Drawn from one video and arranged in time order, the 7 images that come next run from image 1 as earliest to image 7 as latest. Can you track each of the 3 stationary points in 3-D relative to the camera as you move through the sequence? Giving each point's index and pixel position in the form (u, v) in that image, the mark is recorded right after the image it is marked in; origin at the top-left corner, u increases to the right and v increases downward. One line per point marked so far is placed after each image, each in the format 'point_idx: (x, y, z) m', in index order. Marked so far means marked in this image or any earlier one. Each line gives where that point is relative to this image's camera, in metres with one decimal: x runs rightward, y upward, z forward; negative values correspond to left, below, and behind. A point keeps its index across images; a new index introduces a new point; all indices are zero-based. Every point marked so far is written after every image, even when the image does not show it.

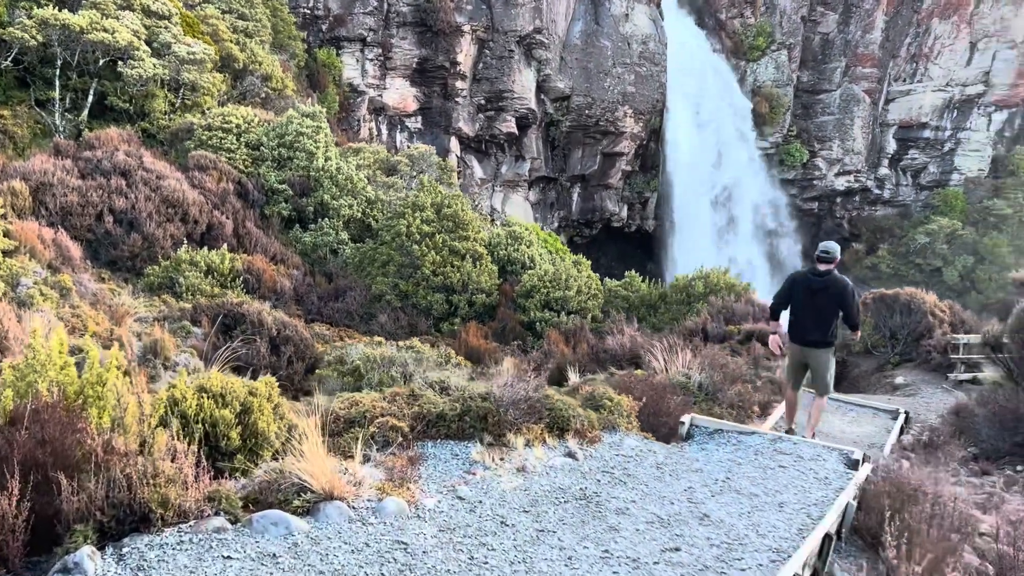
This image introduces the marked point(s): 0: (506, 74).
0: (-0.1, +4.6, +18.5) m
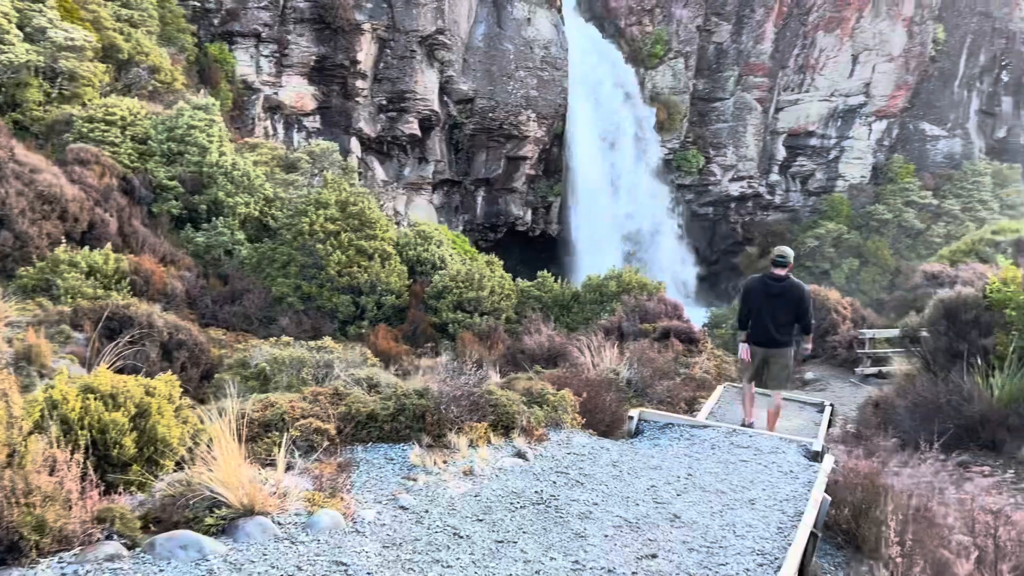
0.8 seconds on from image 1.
0: (-2.2, +4.6, +18.1) m
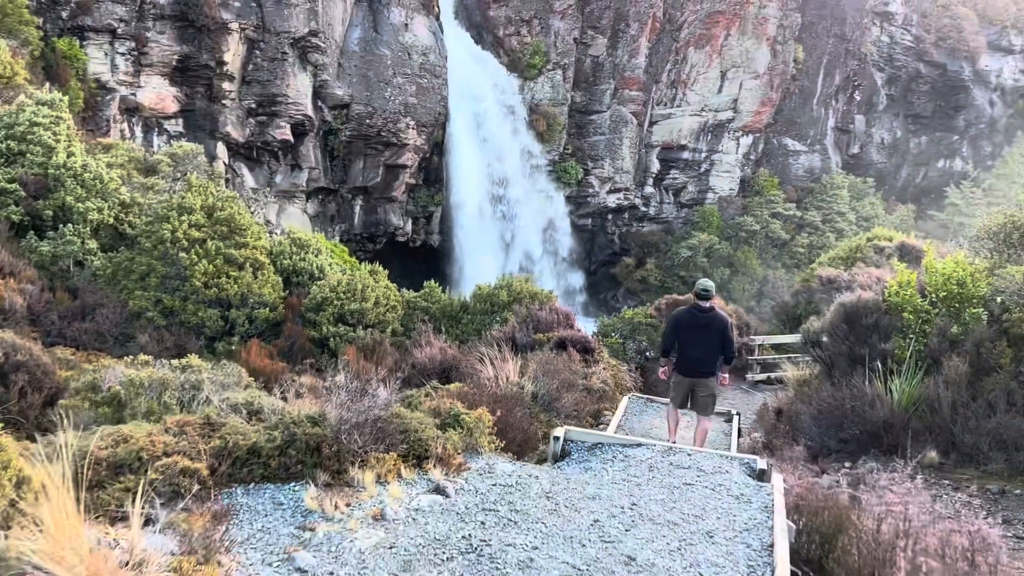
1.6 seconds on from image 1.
0: (-4.7, +4.3, +17.2) m
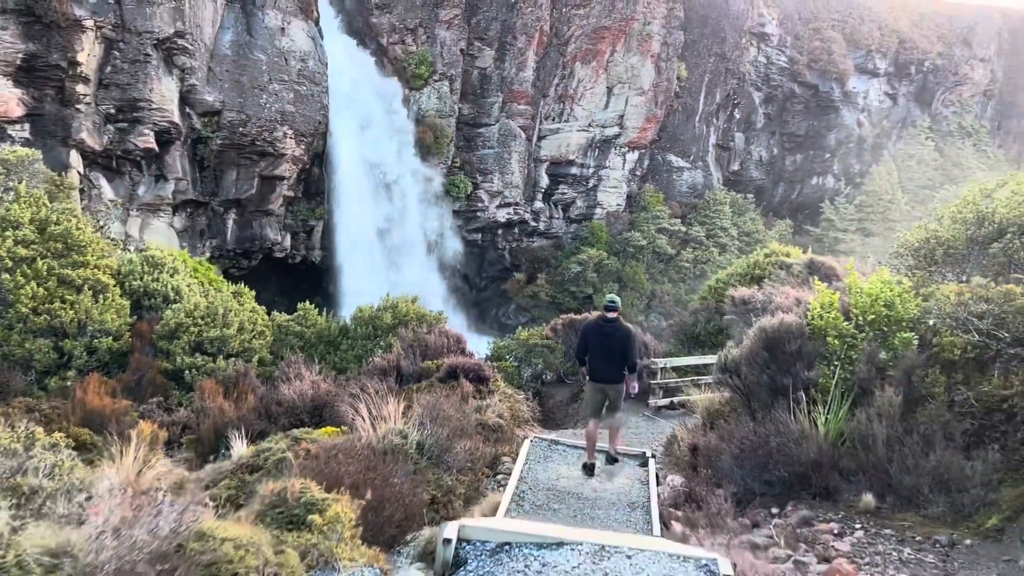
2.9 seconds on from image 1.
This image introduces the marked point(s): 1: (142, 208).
0: (-6.9, +3.9, +15.7) m
1: (-7.3, +1.6, +16.6) m
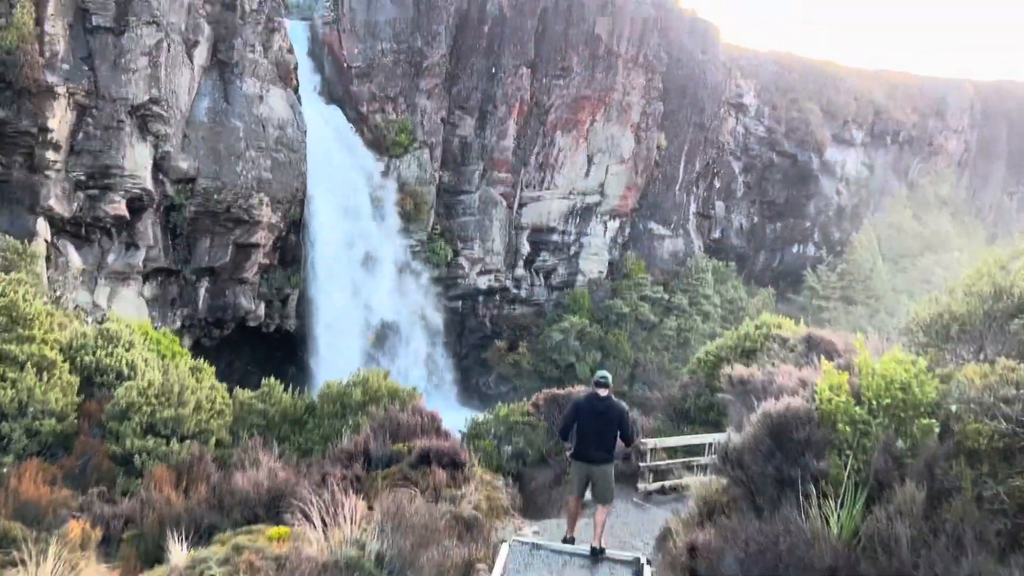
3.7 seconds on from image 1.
0: (-7.3, +2.6, +15.3) m
1: (-7.7, +0.2, +16.1) m
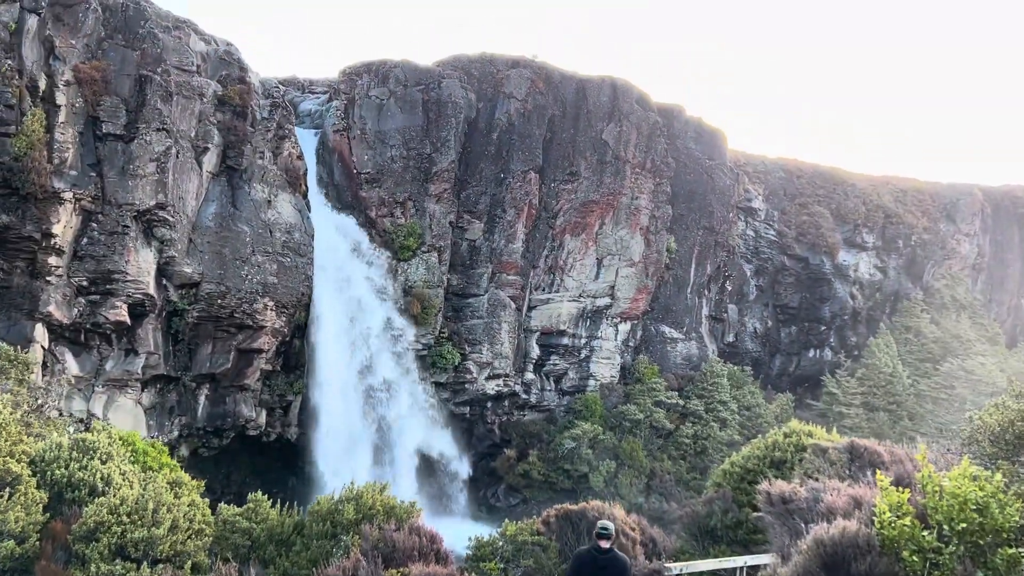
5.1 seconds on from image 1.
0: (-7.1, +0.7, +15.1) m
1: (-7.5, -1.8, +15.5) m
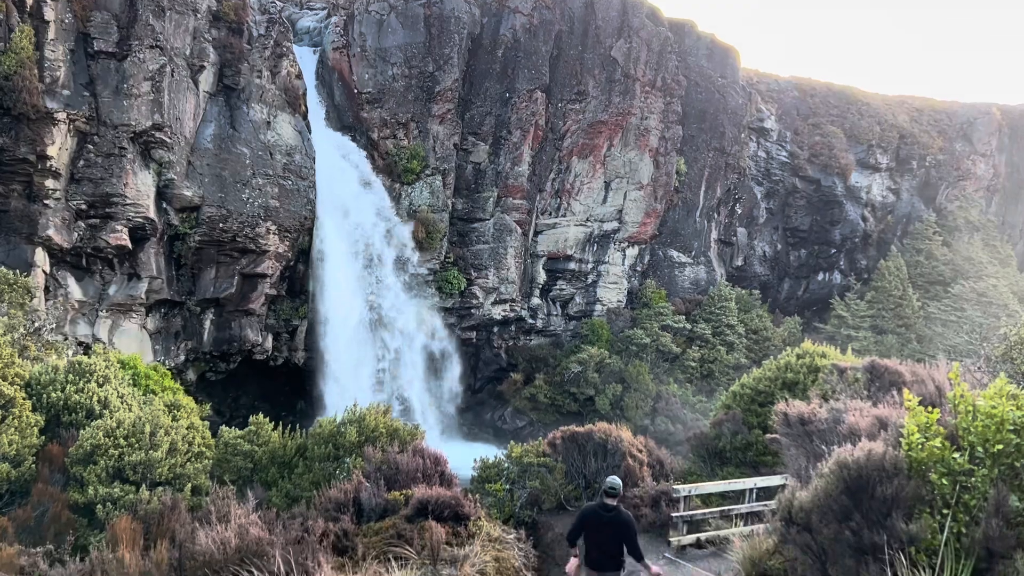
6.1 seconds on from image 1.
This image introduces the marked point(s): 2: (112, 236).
0: (-7.0, +2.0, +14.7) m
1: (-7.4, -0.4, +15.3) m
2: (-7.2, +0.9, +14.8) m
